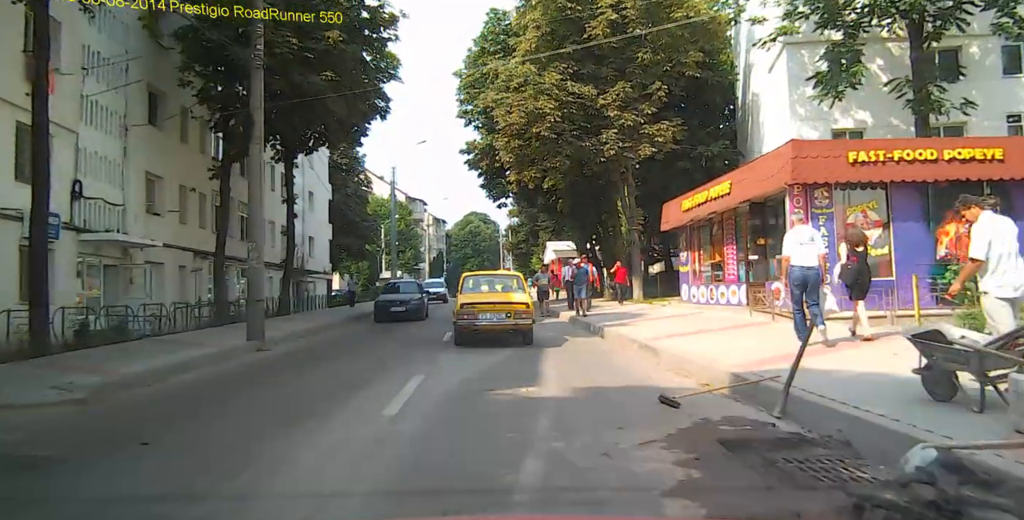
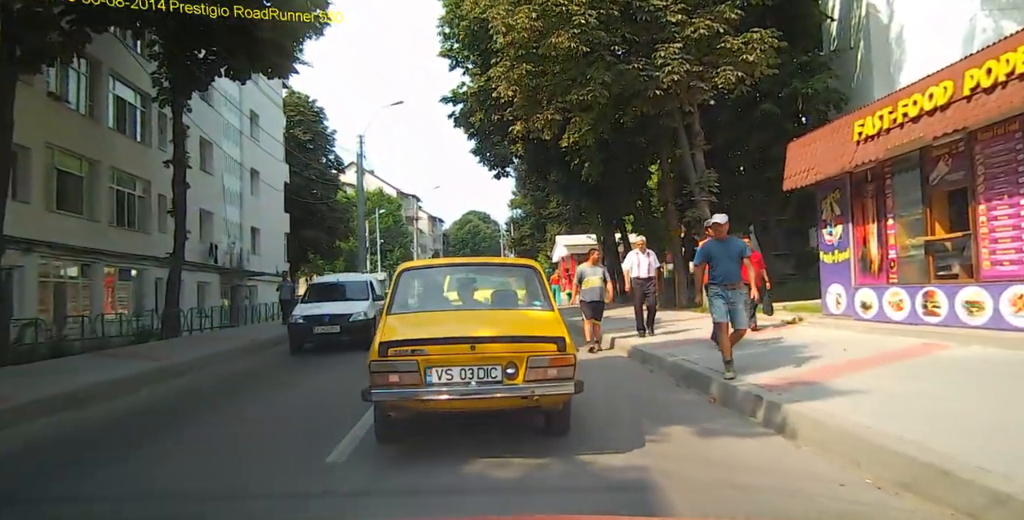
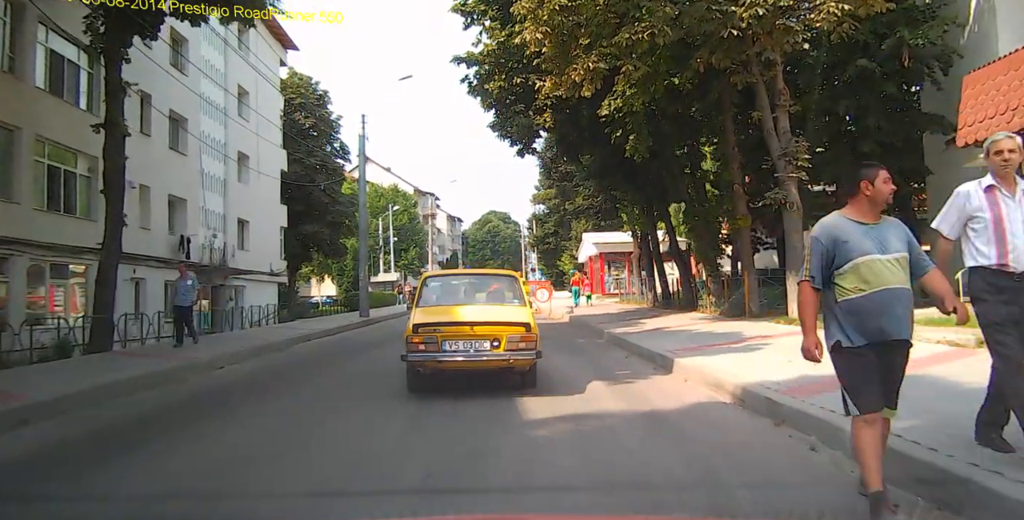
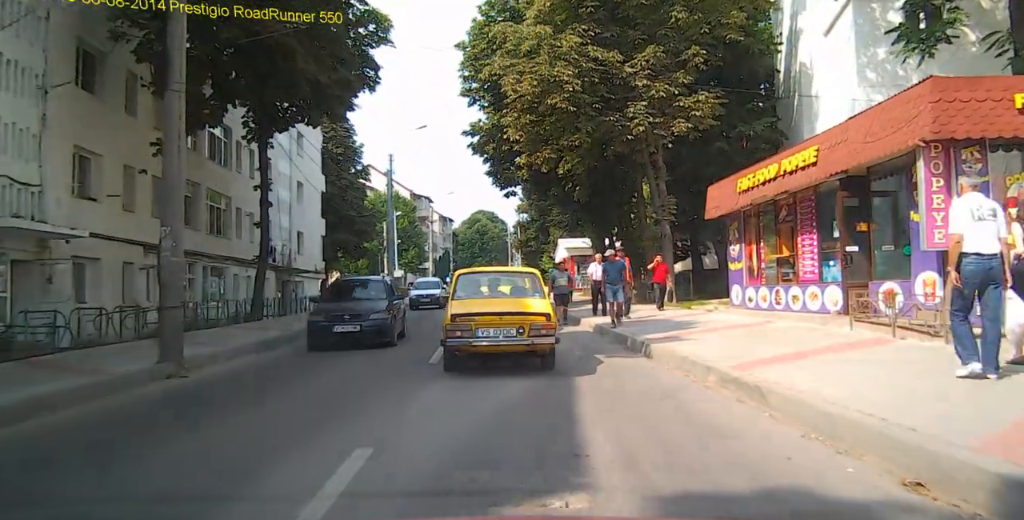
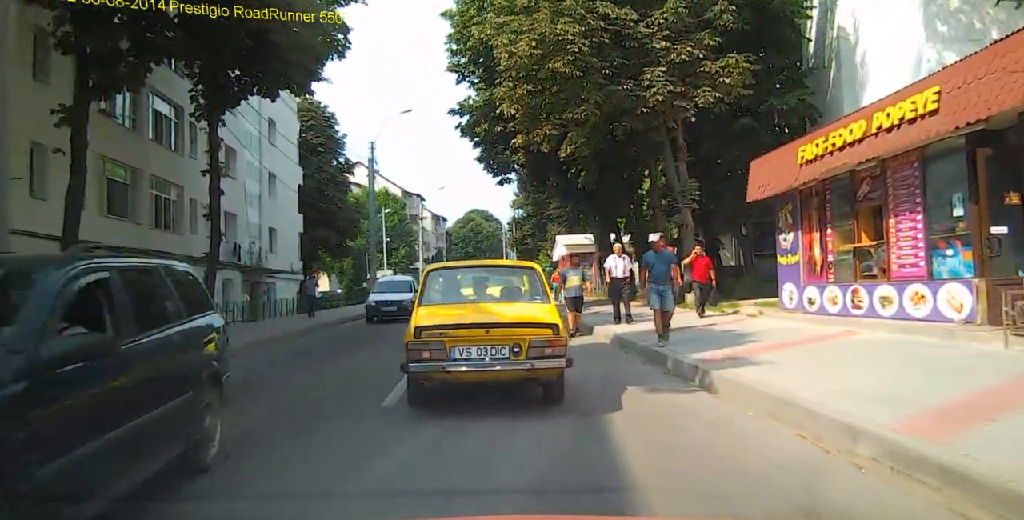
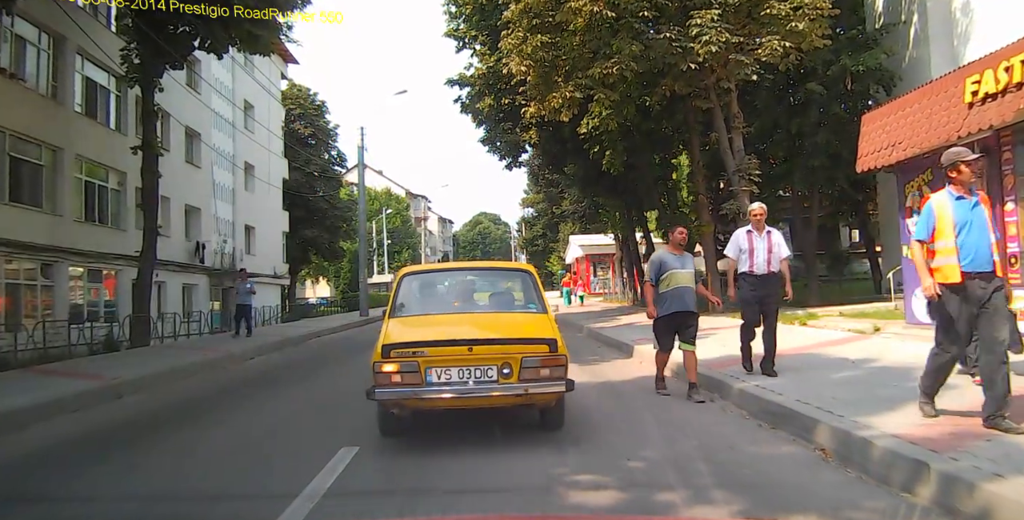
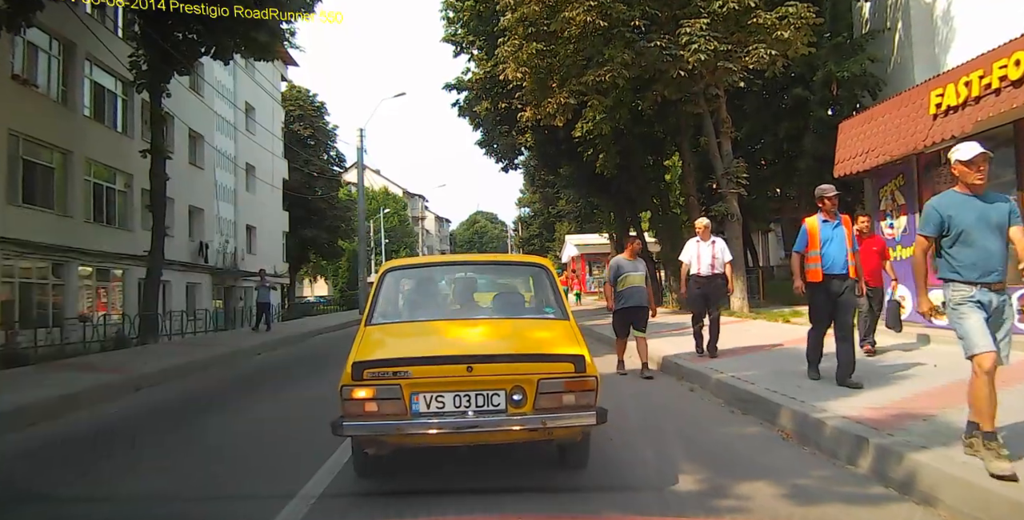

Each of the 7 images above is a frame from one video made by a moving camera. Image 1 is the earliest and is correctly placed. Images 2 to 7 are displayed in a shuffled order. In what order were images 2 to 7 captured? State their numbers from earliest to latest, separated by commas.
4, 5, 2, 7, 6, 3
